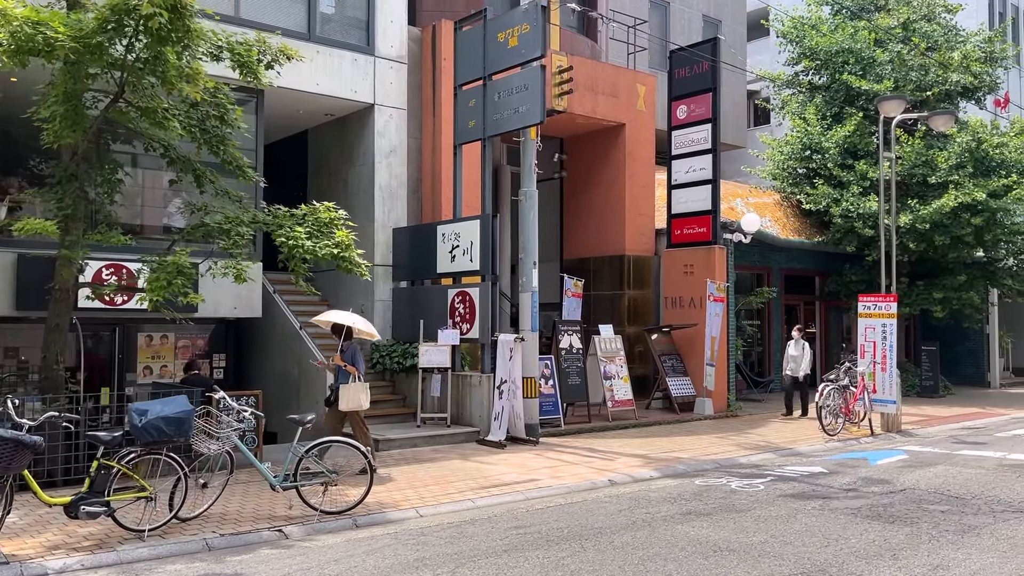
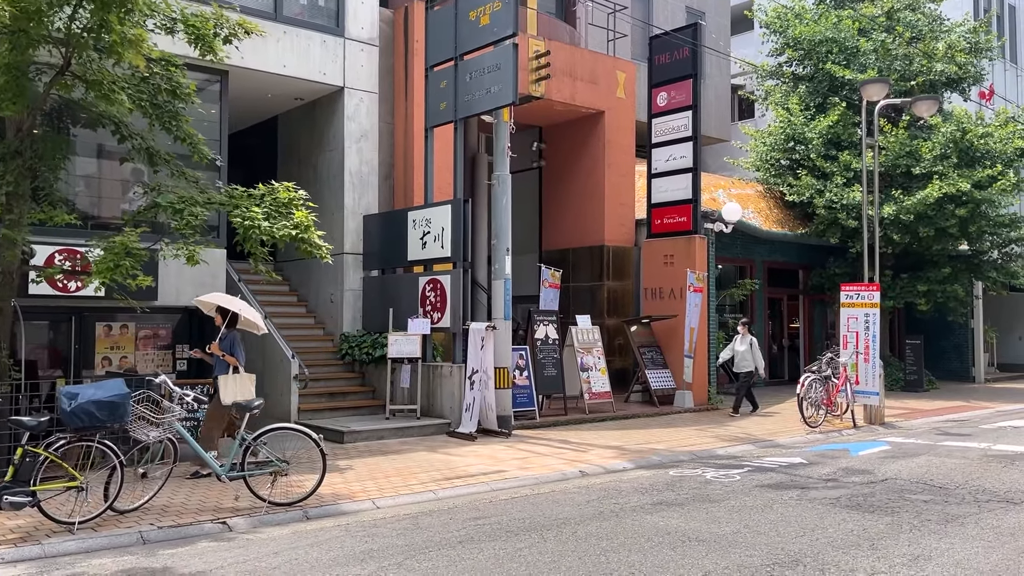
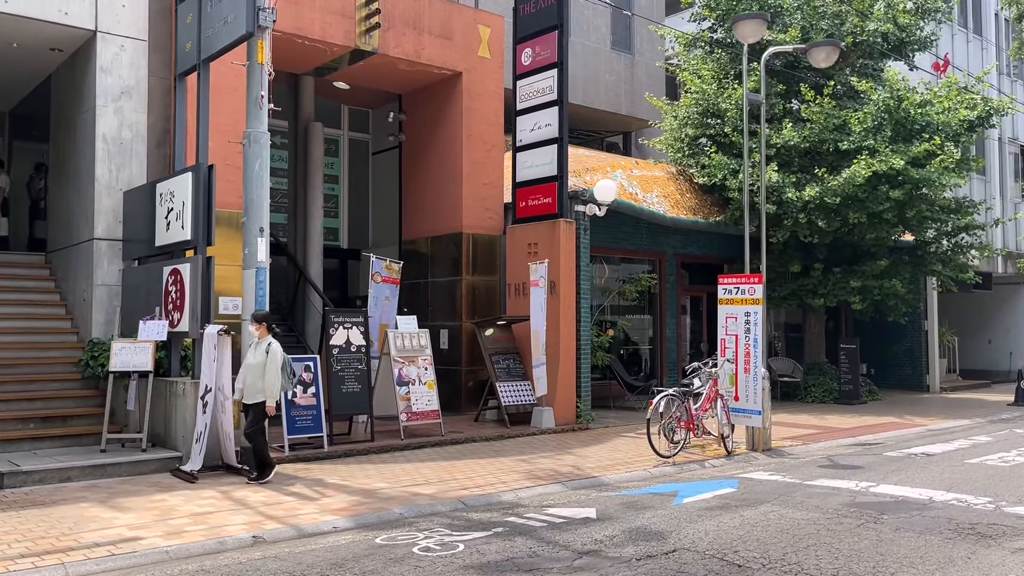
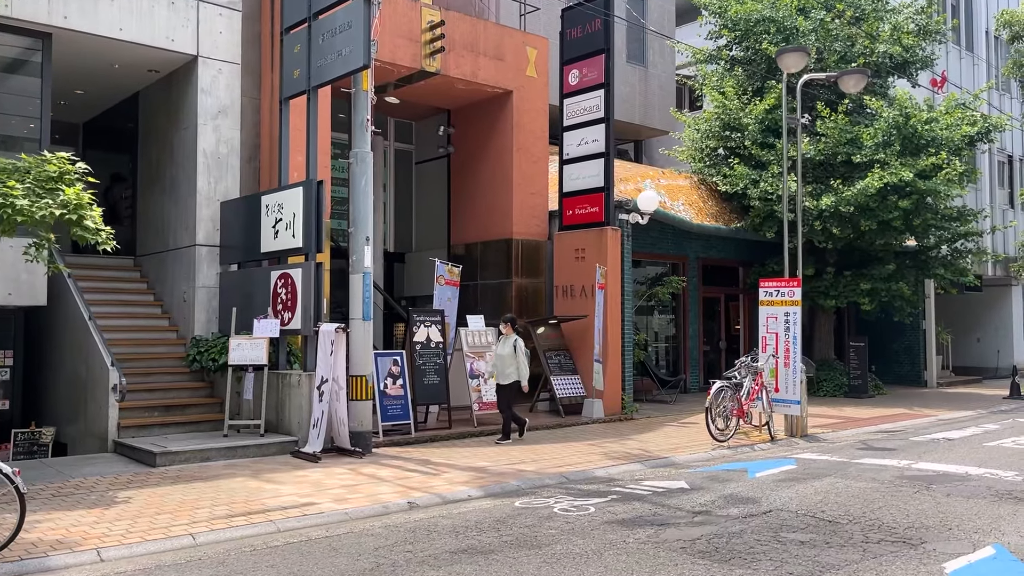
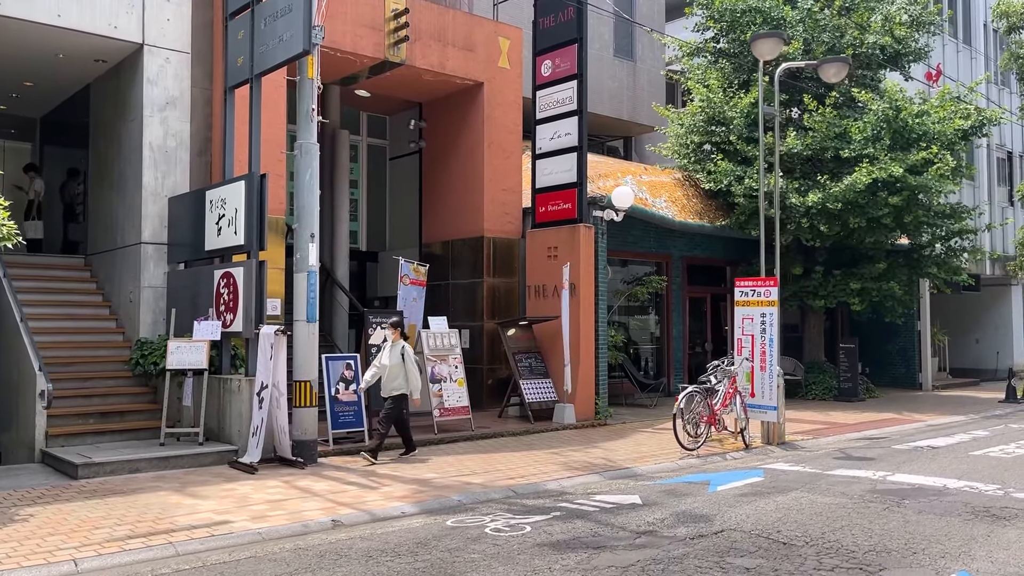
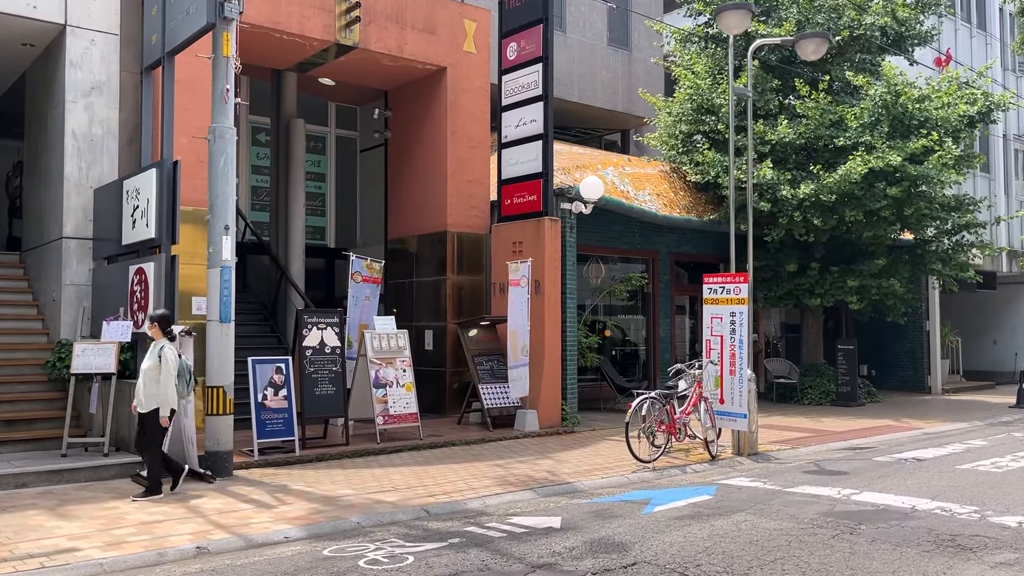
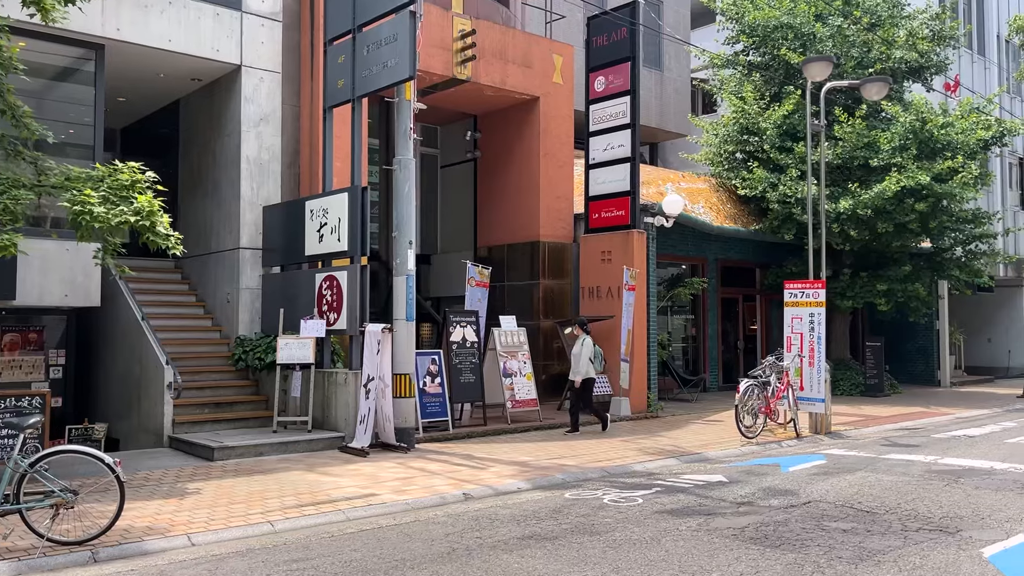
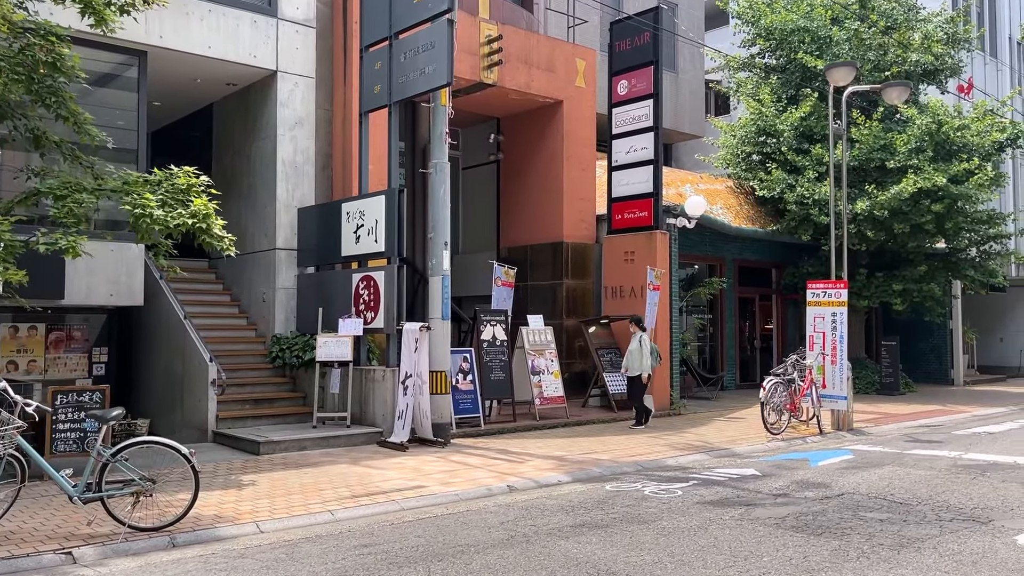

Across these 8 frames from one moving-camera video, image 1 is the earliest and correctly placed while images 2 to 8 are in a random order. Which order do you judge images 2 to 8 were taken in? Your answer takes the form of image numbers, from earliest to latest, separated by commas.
2, 8, 7, 4, 5, 3, 6
